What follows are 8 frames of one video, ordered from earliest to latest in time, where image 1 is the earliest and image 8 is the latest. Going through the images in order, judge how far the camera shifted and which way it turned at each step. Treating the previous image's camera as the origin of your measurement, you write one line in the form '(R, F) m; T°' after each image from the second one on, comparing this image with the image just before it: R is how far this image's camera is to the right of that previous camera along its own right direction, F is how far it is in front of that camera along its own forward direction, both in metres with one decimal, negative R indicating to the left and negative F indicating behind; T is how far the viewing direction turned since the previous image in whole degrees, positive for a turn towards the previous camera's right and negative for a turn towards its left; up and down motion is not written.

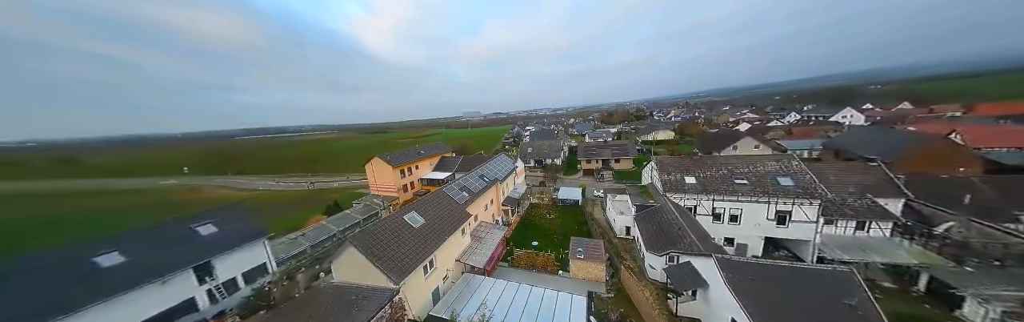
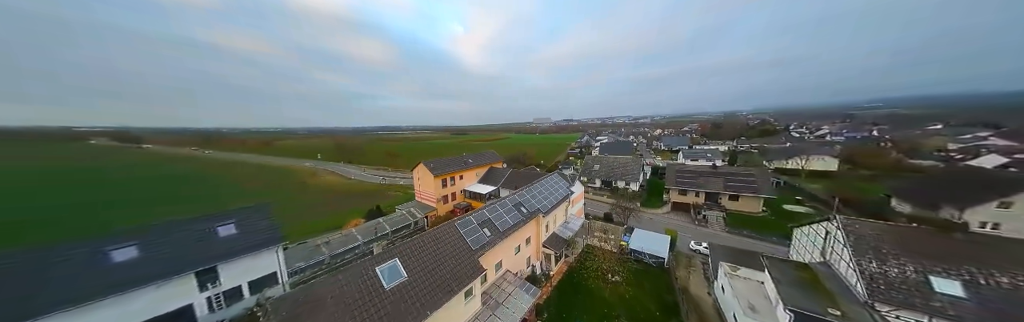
(+0.9, +4.4) m; -18°
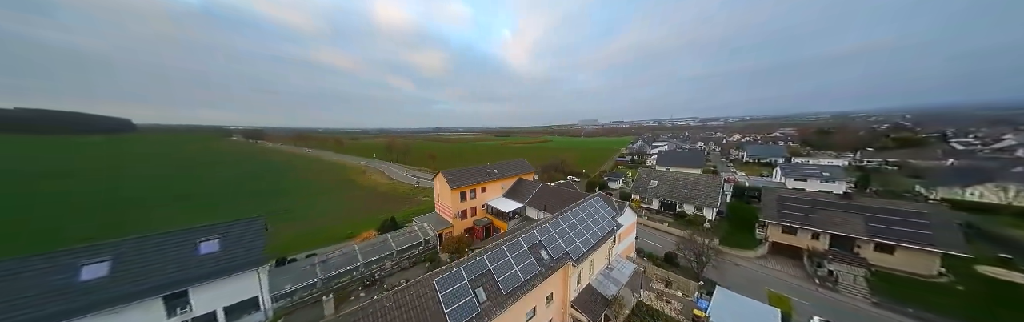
(+1.0, +3.4) m; -12°
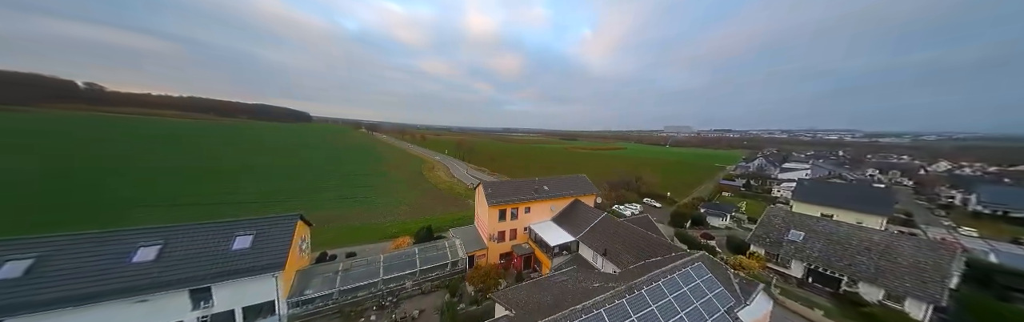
(+0.6, +3.5) m; -17°
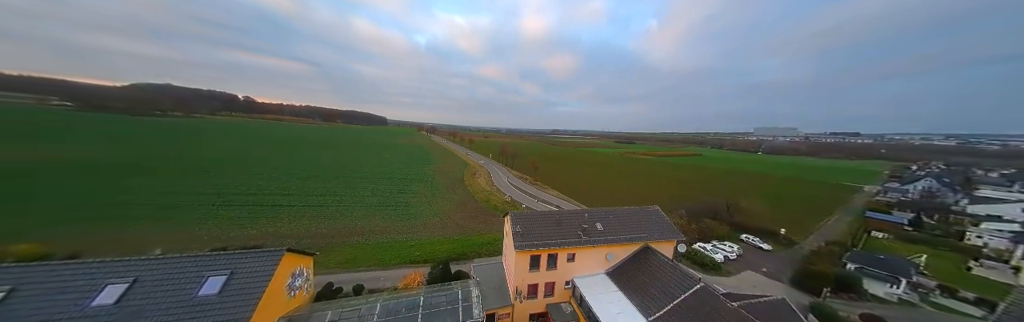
(+0.3, +3.8) m; -13°
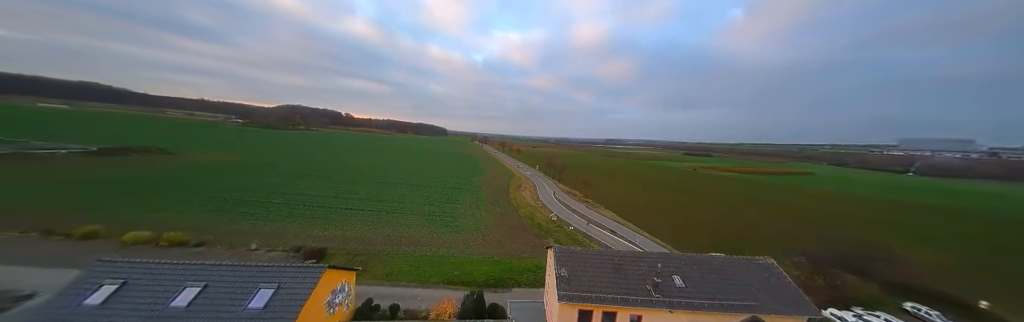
(0.0, +1.6) m; -13°
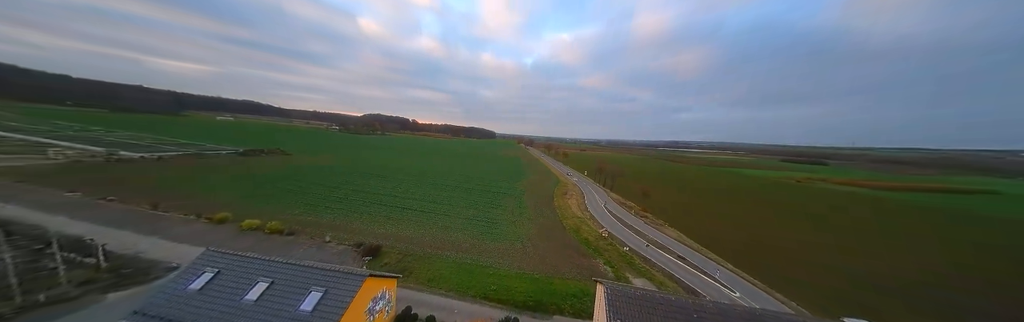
(+0.1, +1.3) m; -13°
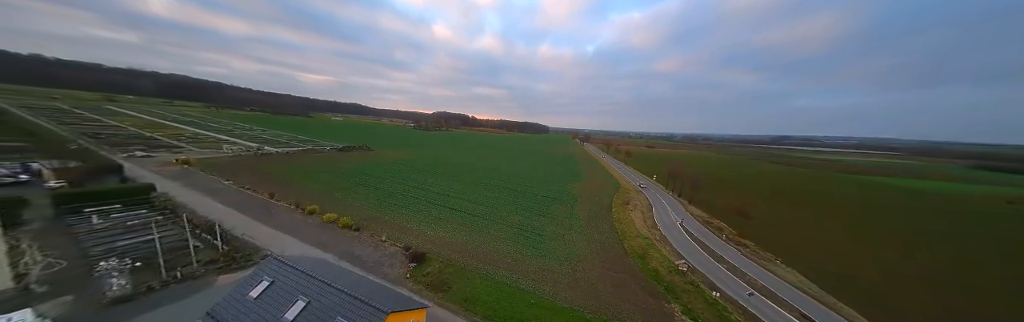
(+0.2, +2.3) m; -15°
